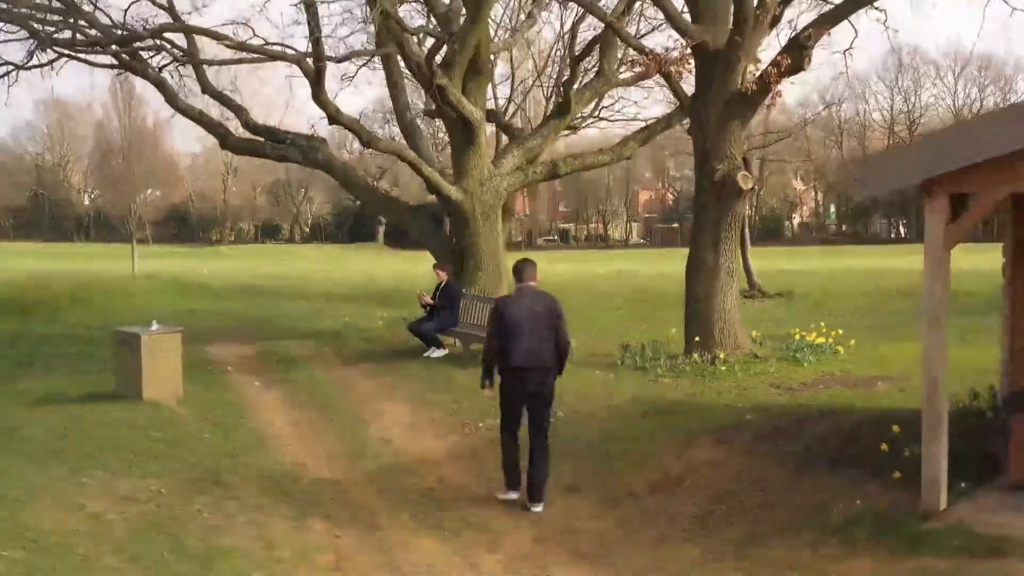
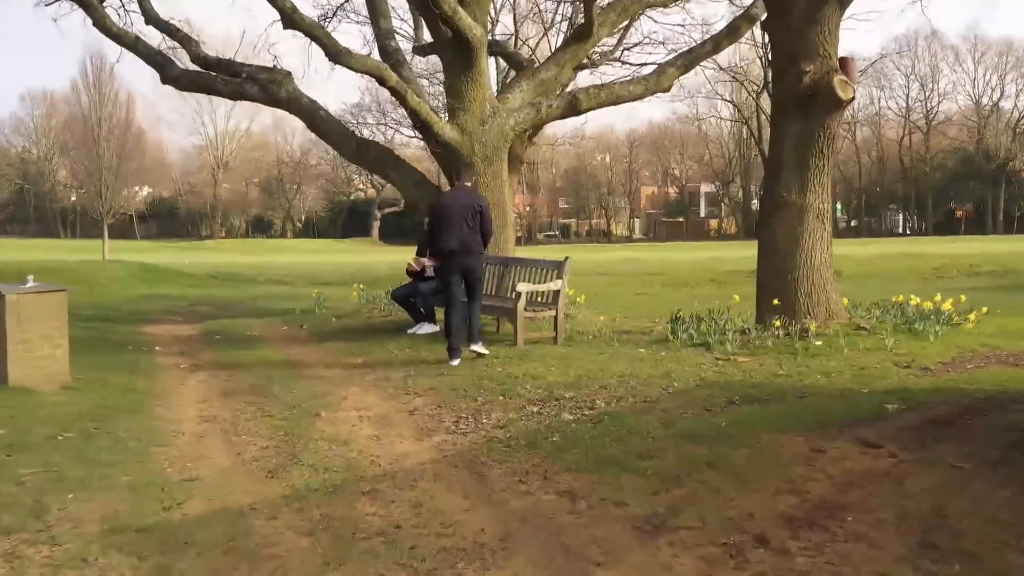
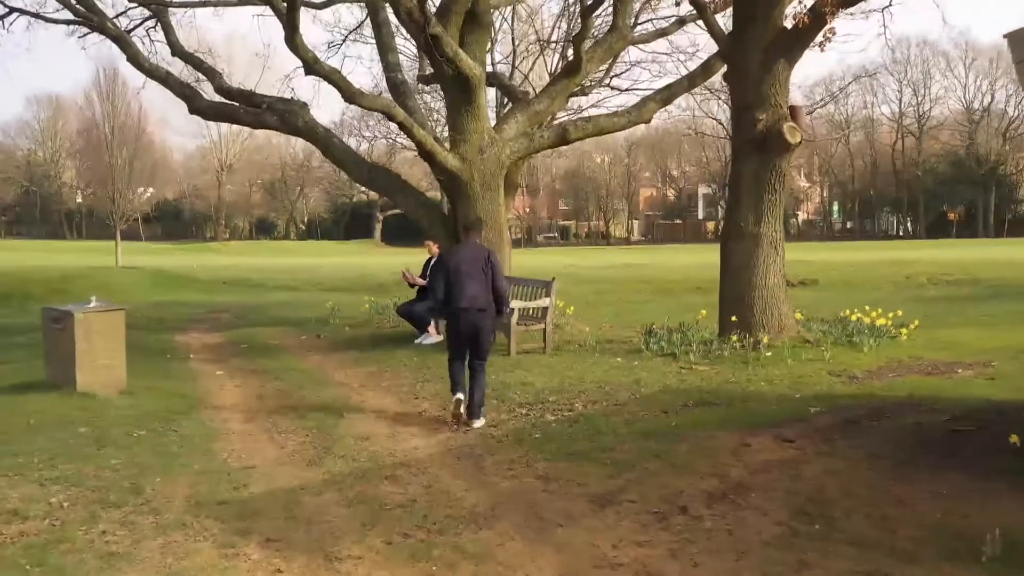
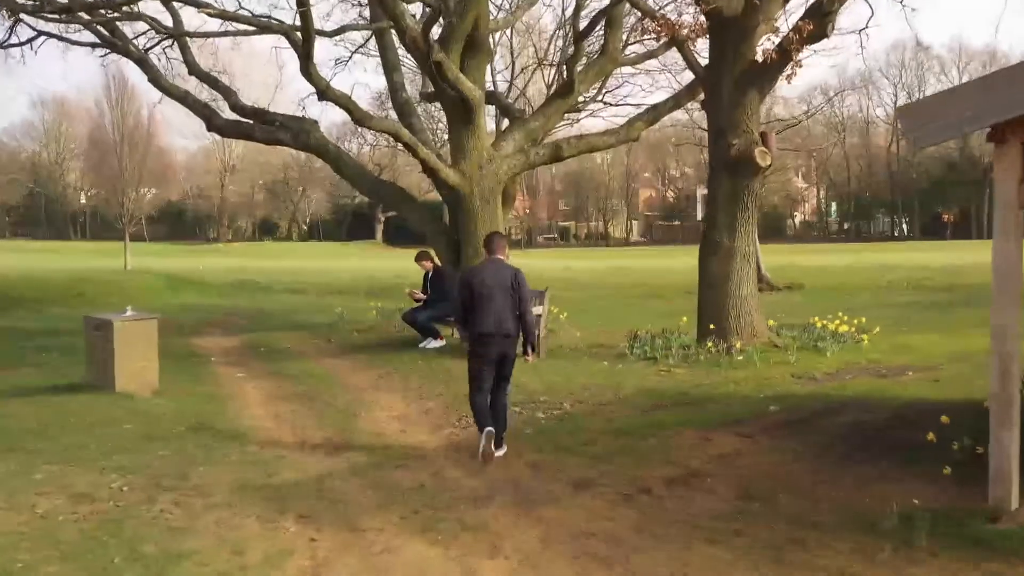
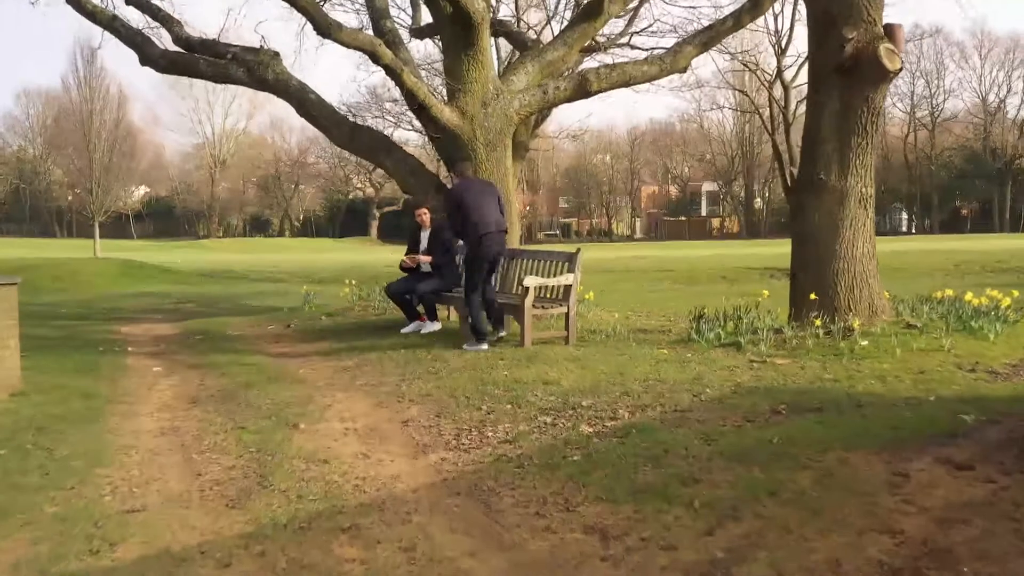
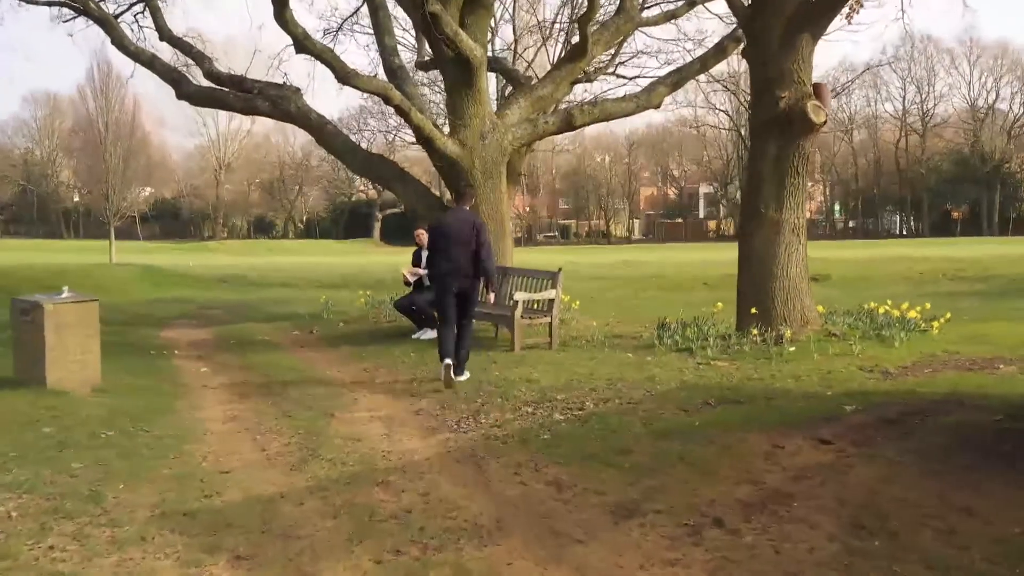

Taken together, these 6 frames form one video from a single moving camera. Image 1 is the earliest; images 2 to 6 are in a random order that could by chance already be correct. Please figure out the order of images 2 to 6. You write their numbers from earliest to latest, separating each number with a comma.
4, 3, 6, 2, 5
